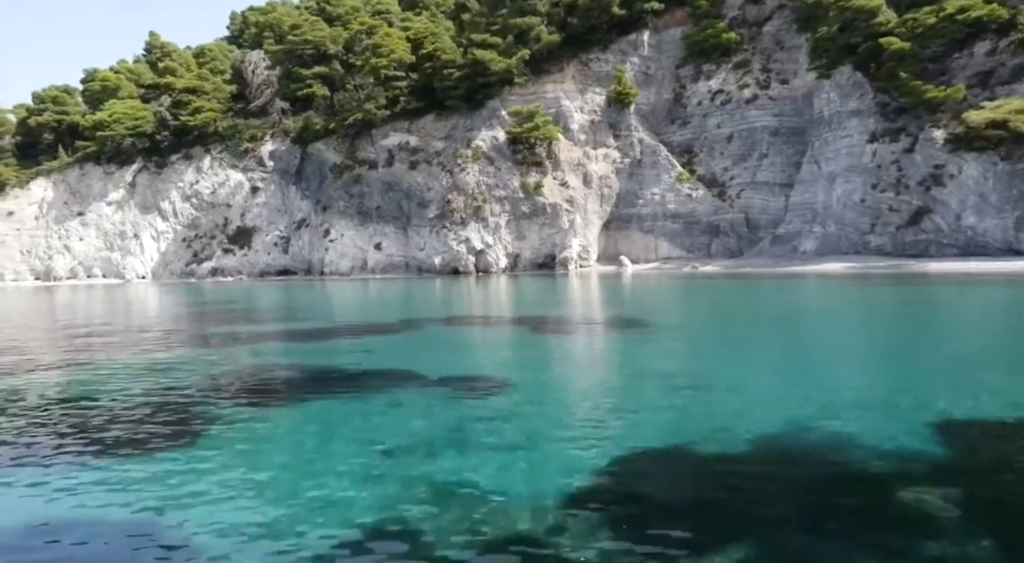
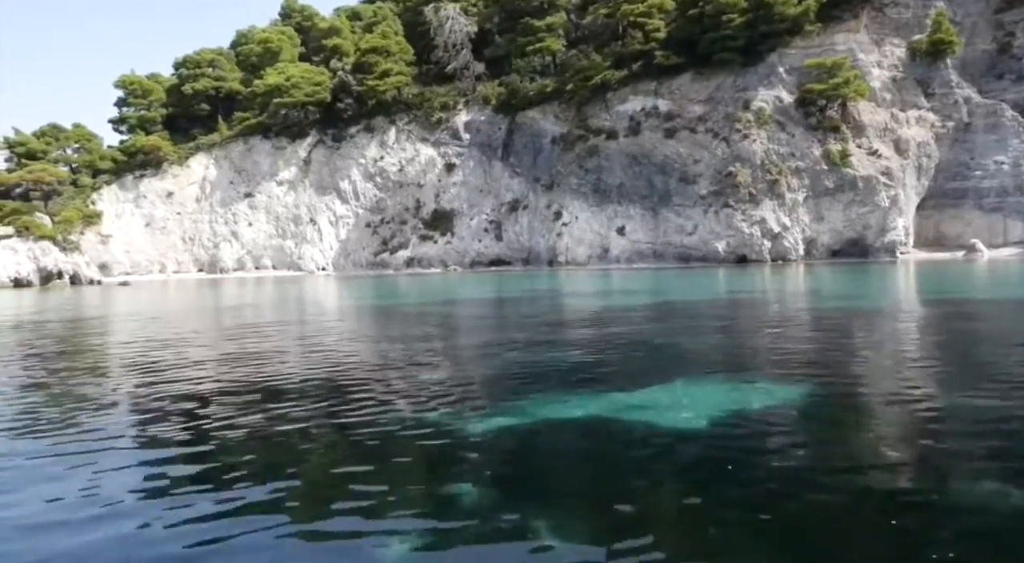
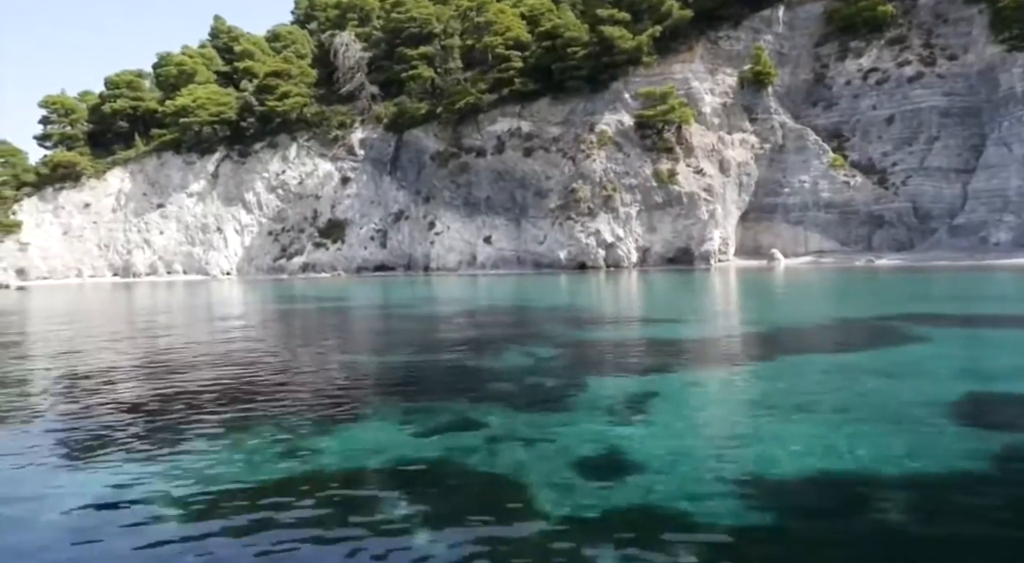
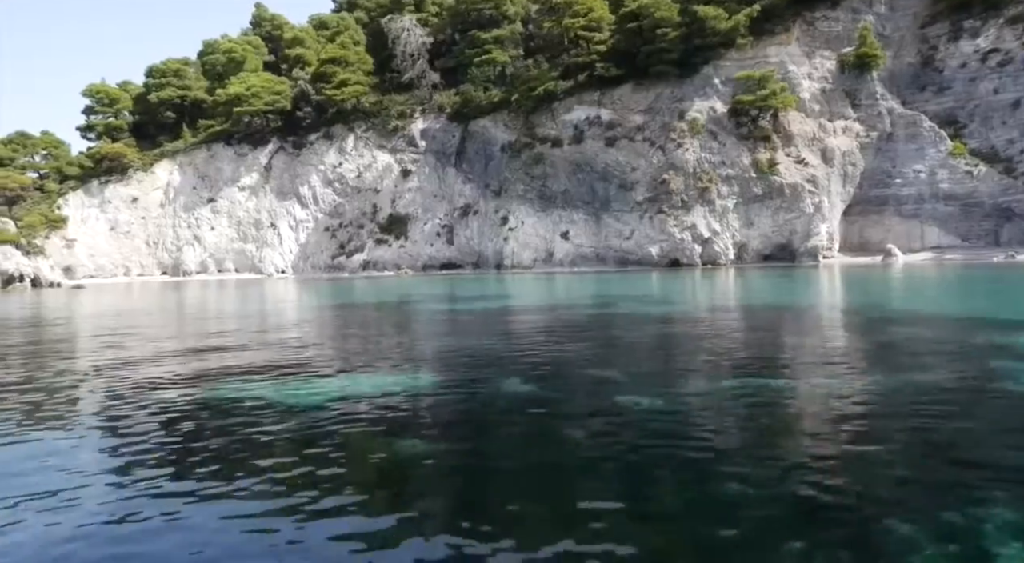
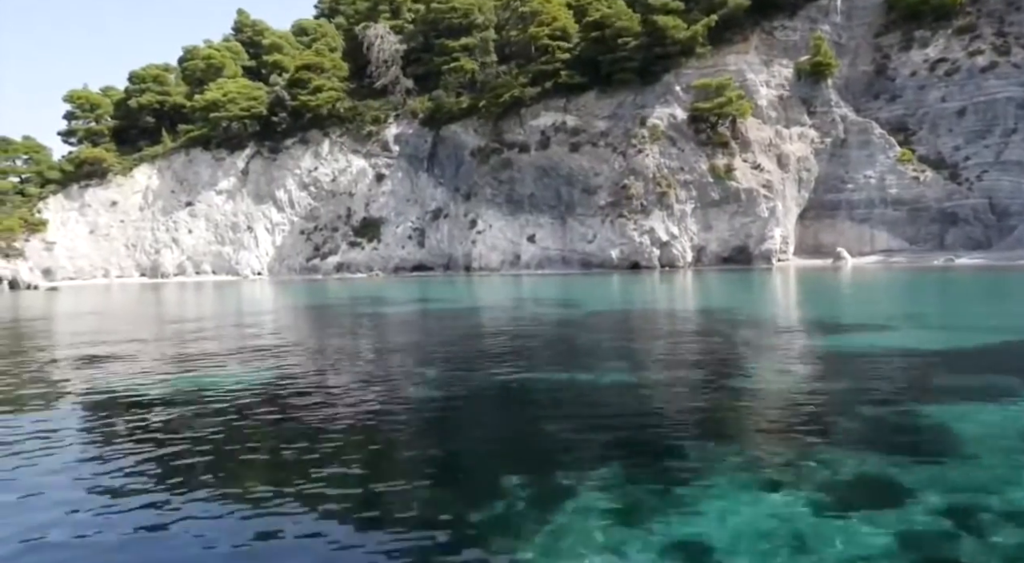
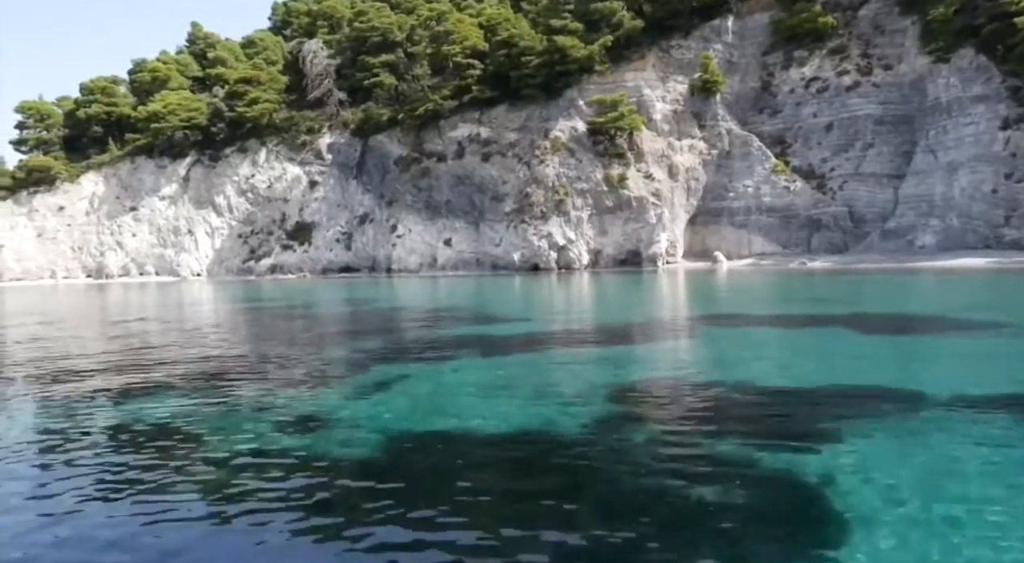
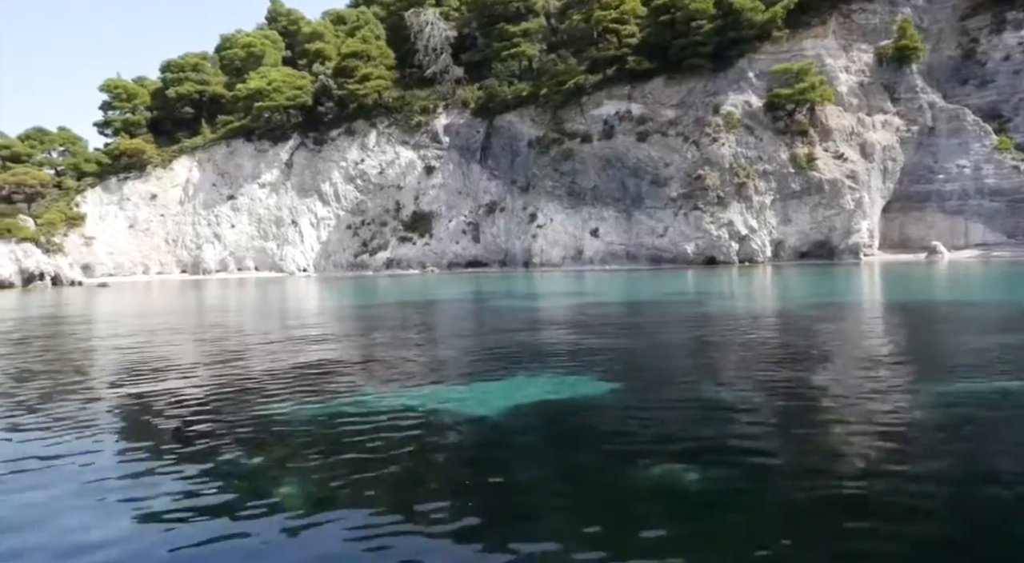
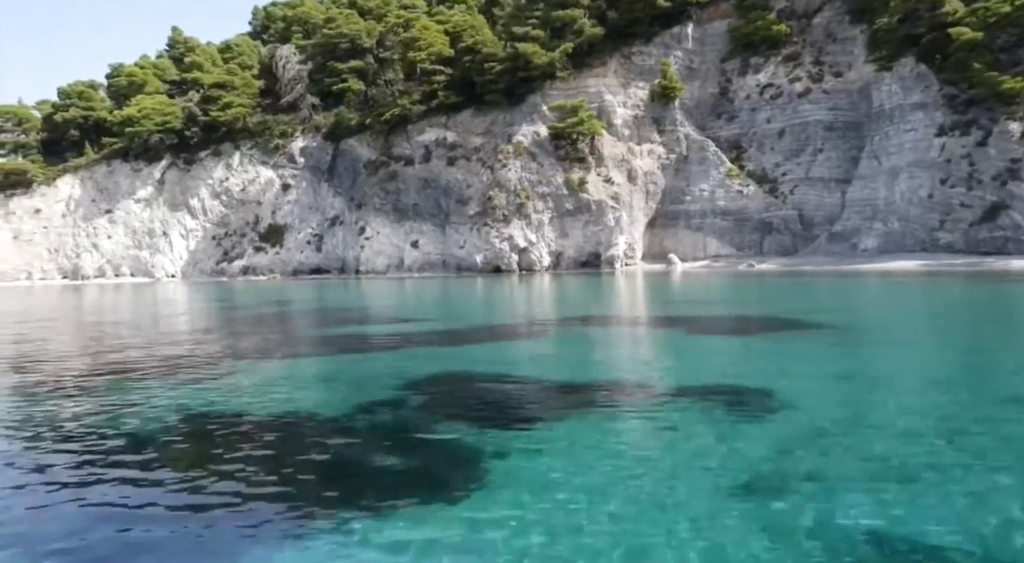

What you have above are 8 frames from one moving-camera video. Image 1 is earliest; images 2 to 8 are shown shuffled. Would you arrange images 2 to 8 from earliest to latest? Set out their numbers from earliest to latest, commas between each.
8, 6, 3, 5, 4, 7, 2
